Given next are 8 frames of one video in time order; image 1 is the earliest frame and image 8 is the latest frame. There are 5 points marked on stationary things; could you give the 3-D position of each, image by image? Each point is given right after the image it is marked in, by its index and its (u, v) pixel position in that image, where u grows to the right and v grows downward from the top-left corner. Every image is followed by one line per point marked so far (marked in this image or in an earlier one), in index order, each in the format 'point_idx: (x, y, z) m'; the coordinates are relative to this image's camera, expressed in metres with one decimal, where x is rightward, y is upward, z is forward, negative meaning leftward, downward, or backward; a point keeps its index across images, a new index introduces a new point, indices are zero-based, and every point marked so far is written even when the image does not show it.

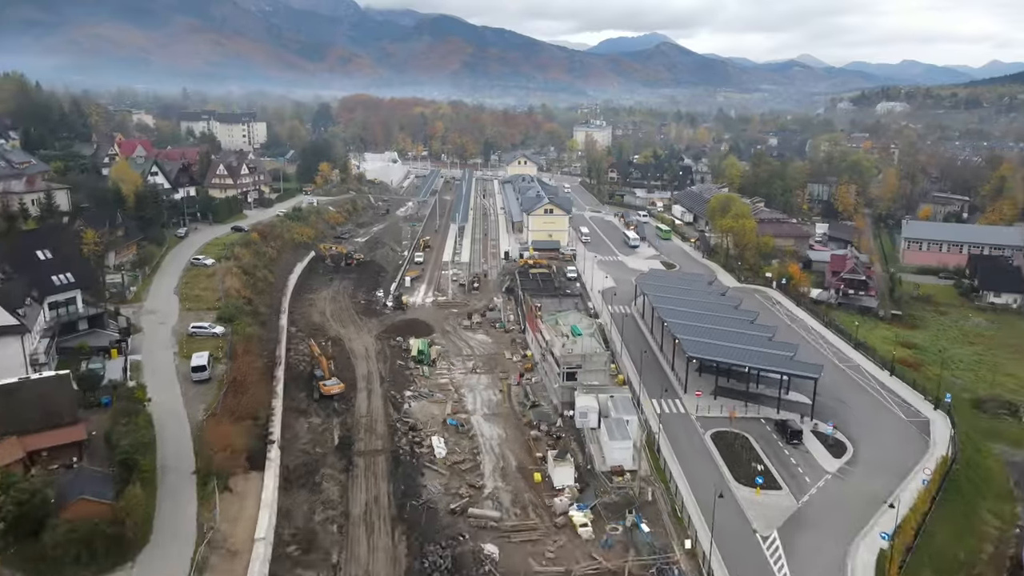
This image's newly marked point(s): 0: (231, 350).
0: (-7.1, -1.6, +18.6) m
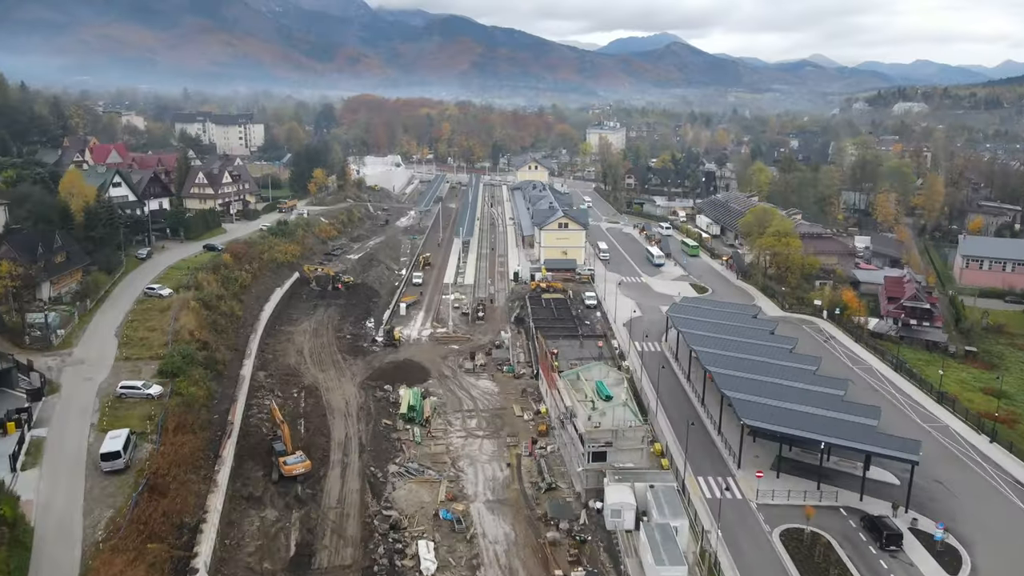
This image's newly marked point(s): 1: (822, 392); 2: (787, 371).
0: (-6.9, -2.7, +14.6) m
1: (+7.5, -2.5, +17.9) m
2: (+7.2, -2.1, +19.2) m
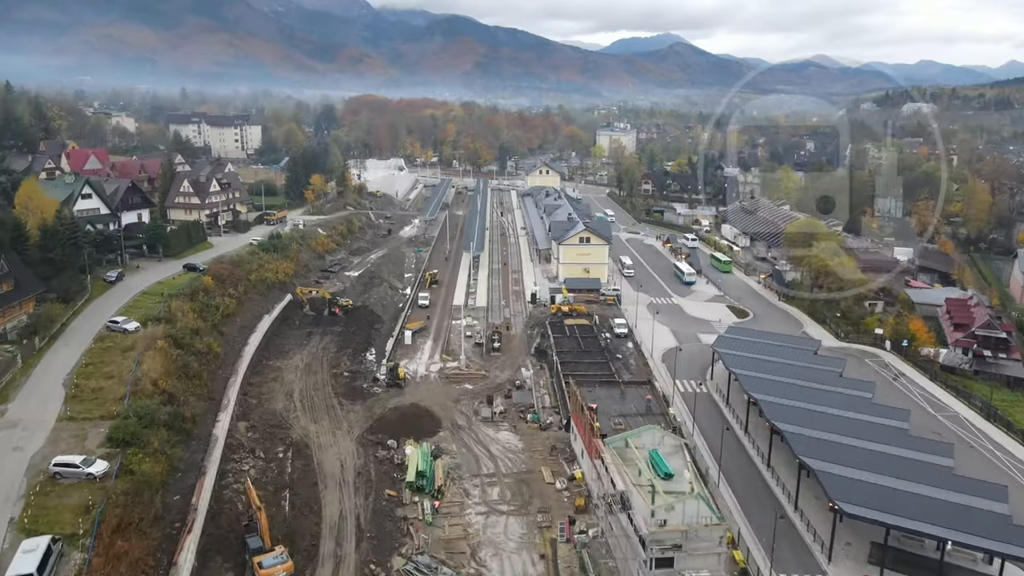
0: (-6.3, -3.5, +11.3) m
1: (+8.2, -3.4, +14.6) m
2: (+7.8, -3.0, +15.9) m
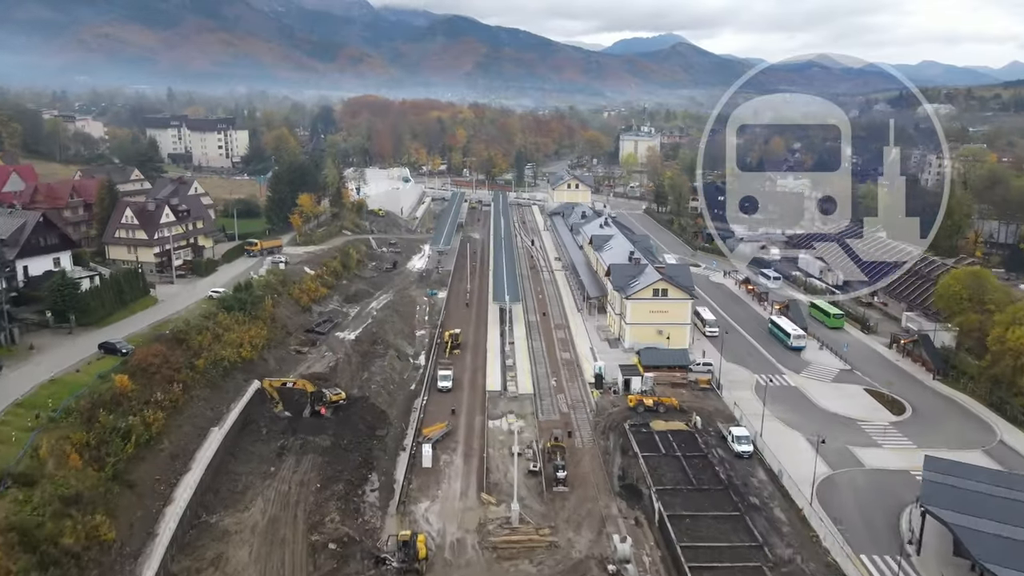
0: (-4.7, -5.7, +3.3) m
1: (+9.7, -5.6, +6.5) m
2: (+9.3, -5.2, +7.8) m
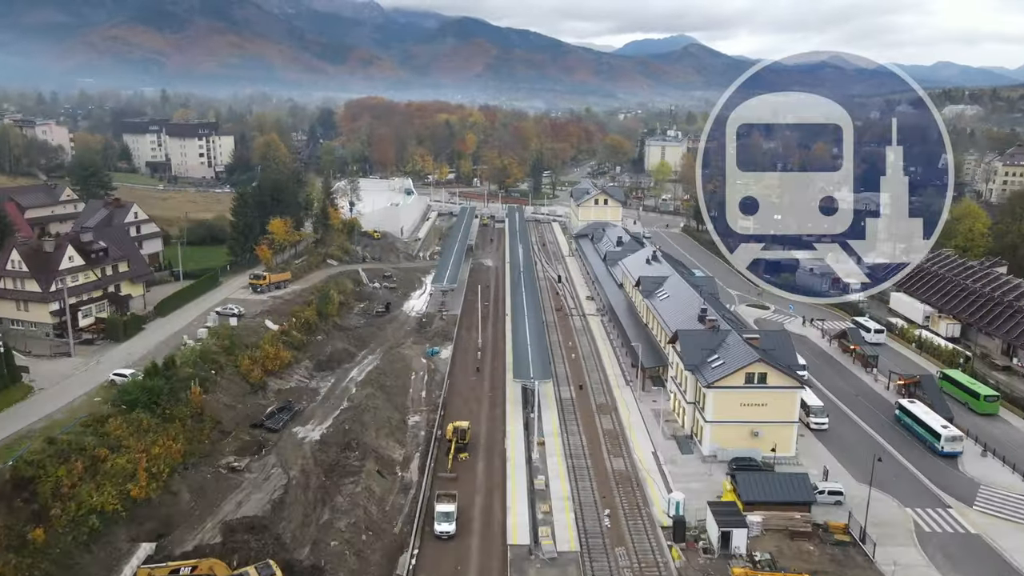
0: (-4.3, -7.4, -3.7) m
1: (+10.1, -7.3, -0.7) m
2: (+9.8, -7.0, +0.6) m
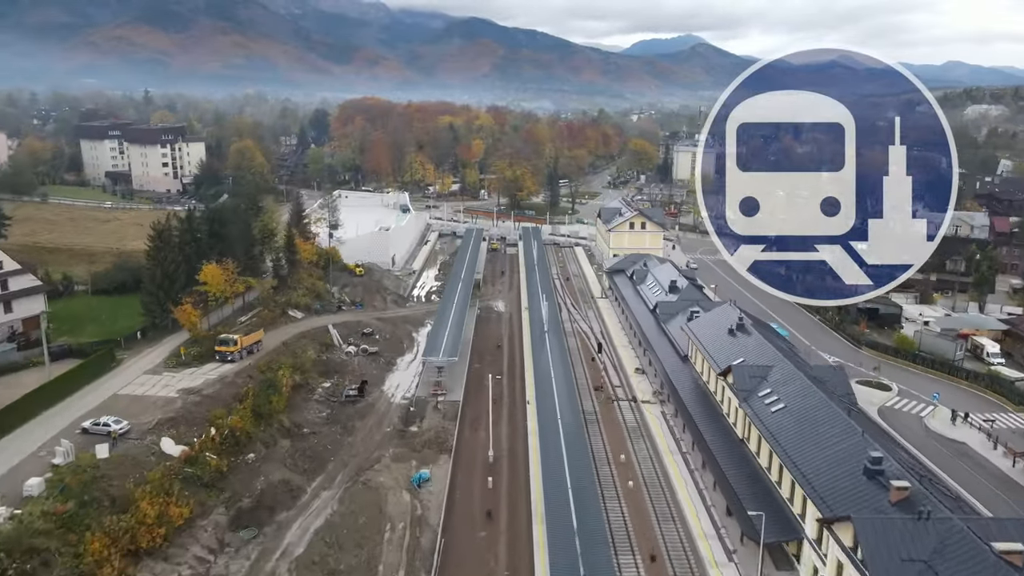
0: (-4.0, -9.4, -11.6) m
1: (+10.5, -9.4, -8.7) m
2: (+10.1, -9.0, -7.4) m
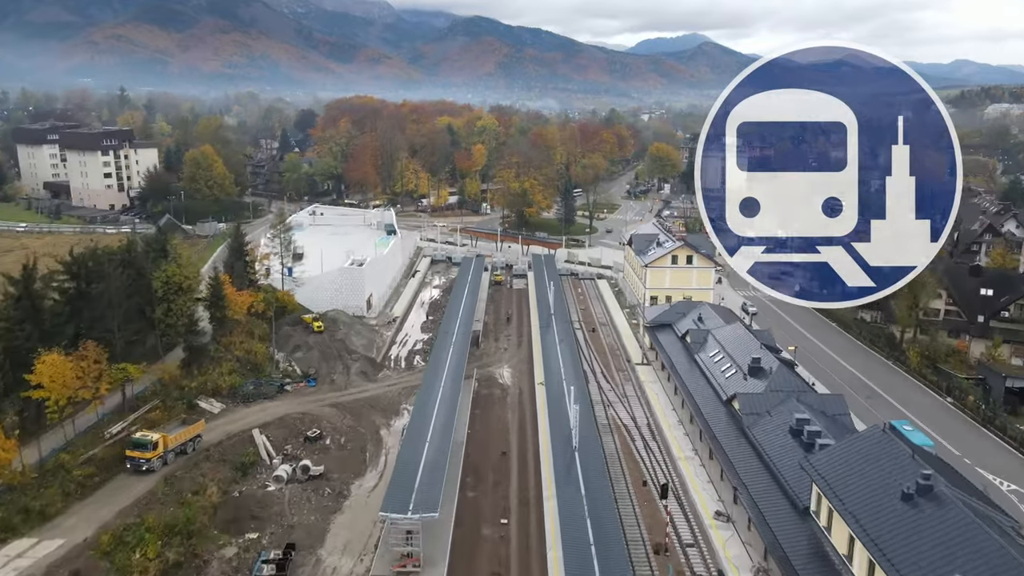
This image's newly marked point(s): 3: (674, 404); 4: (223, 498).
0: (-4.0, -11.3, -19.4) m
1: (+10.6, -11.3, -16.5) m
2: (+10.2, -10.9, -15.3) m
3: (+4.2, -3.1, +19.7) m
4: (-5.5, -3.9, +13.7) m
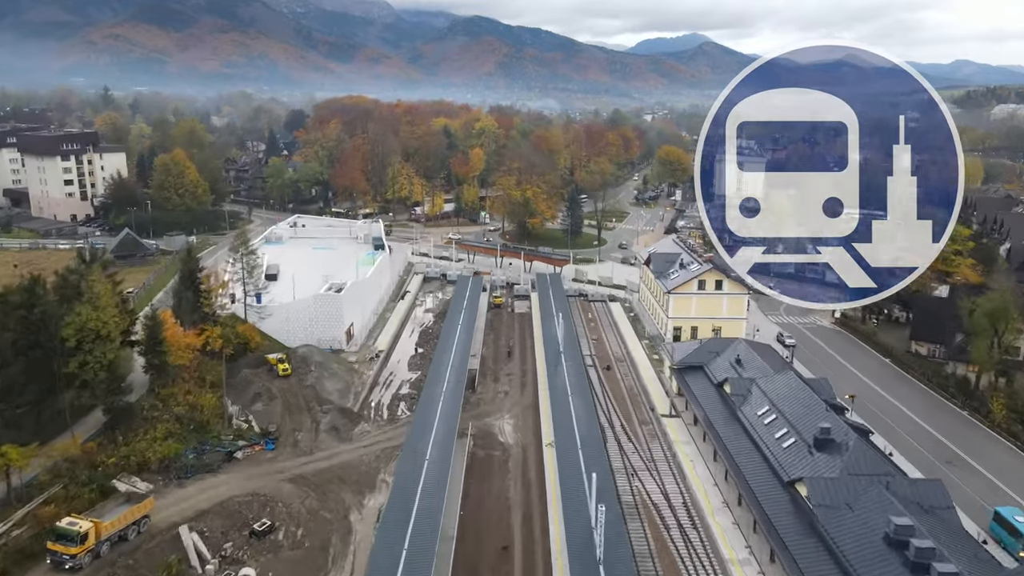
0: (-3.9, -12.3, -23.1) m
1: (+10.6, -12.2, -20.2) m
2: (+10.3, -11.8, -18.9) m
3: (+4.2, -4.0, +16.0) m
4: (-5.4, -4.8, +10.1) m
